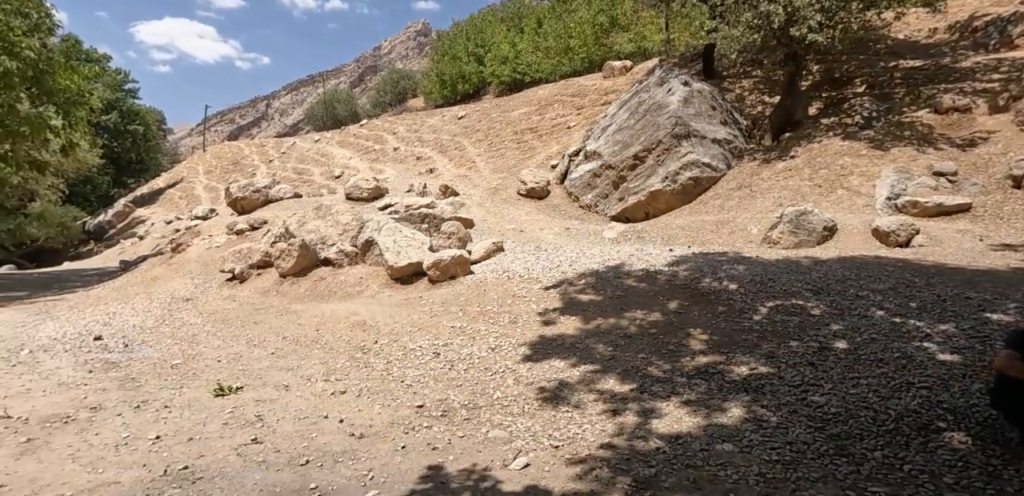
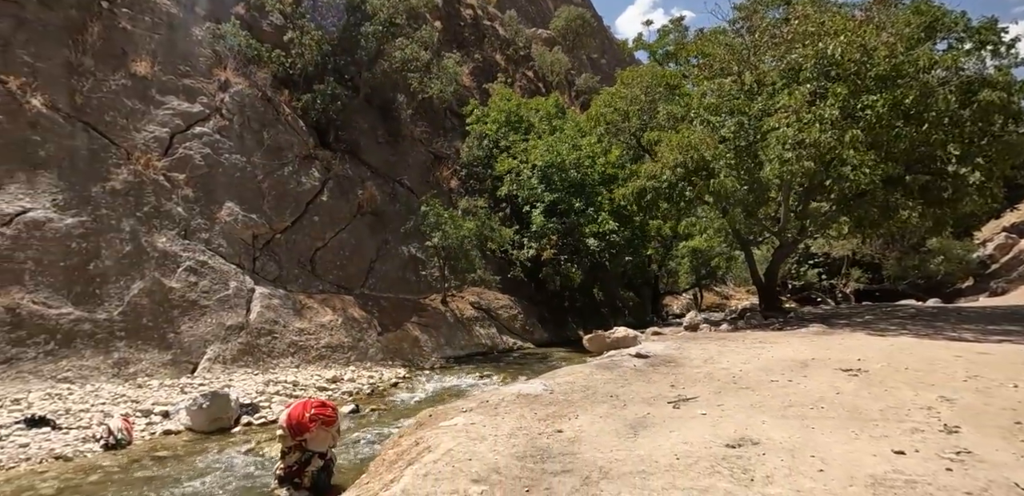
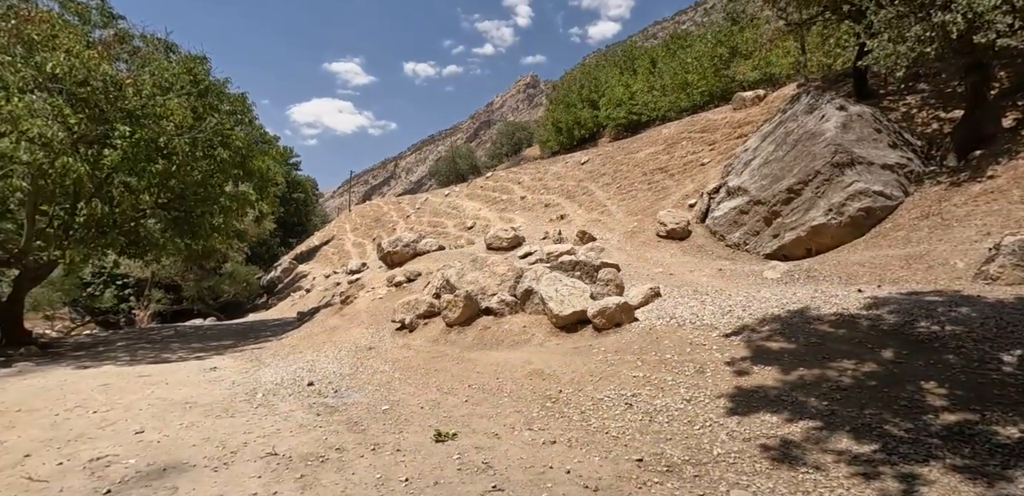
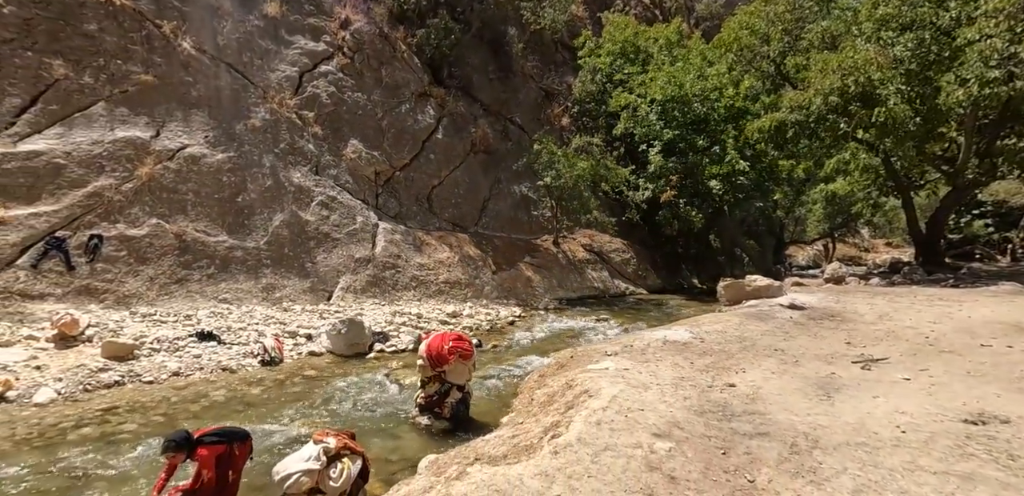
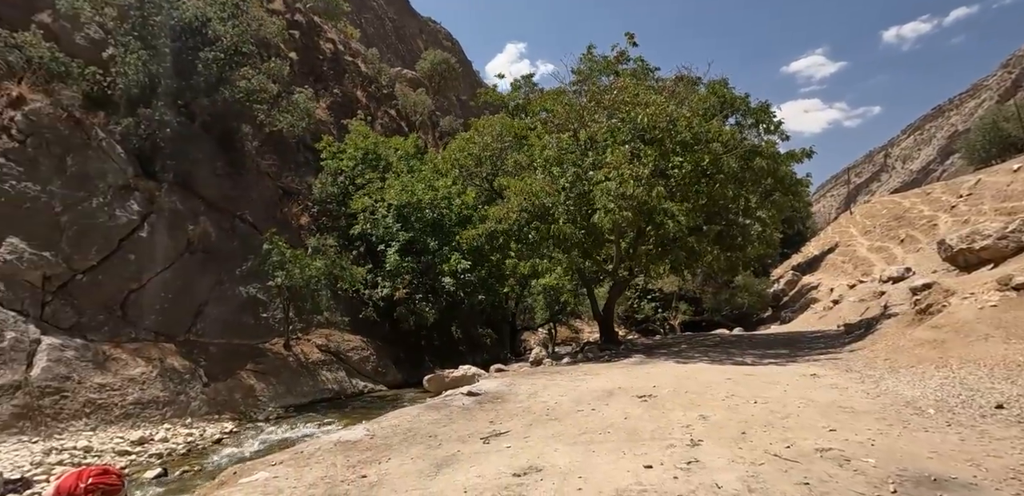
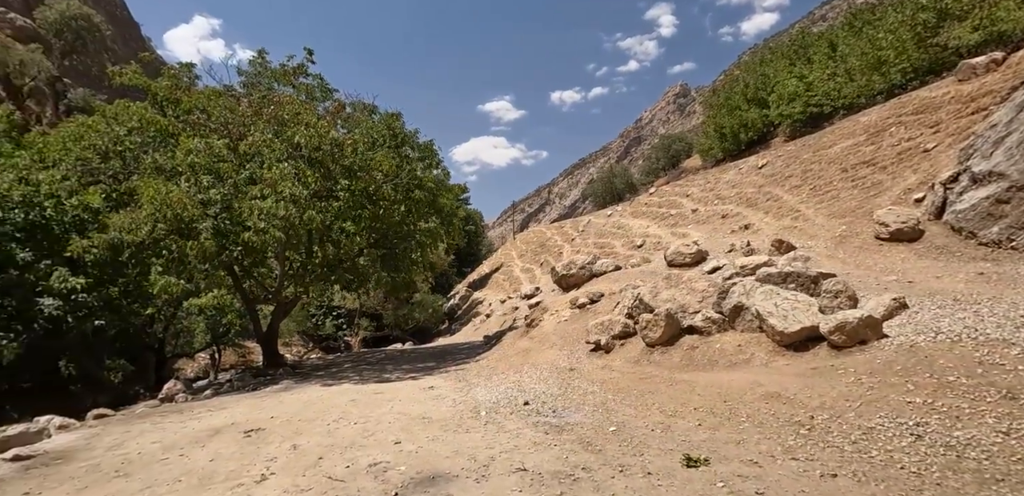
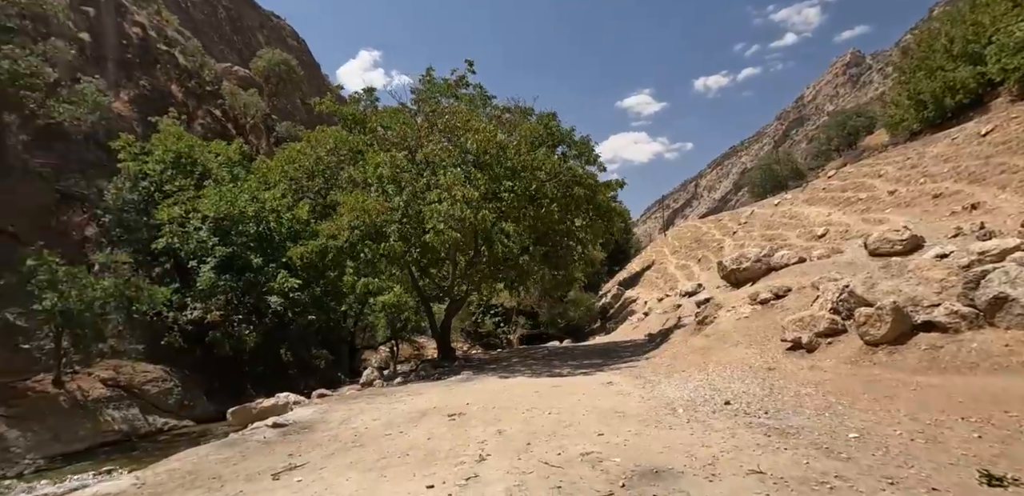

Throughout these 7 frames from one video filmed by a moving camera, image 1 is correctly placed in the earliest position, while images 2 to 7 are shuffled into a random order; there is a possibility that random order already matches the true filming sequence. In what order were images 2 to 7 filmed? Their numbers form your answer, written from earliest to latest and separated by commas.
3, 6, 7, 5, 2, 4
